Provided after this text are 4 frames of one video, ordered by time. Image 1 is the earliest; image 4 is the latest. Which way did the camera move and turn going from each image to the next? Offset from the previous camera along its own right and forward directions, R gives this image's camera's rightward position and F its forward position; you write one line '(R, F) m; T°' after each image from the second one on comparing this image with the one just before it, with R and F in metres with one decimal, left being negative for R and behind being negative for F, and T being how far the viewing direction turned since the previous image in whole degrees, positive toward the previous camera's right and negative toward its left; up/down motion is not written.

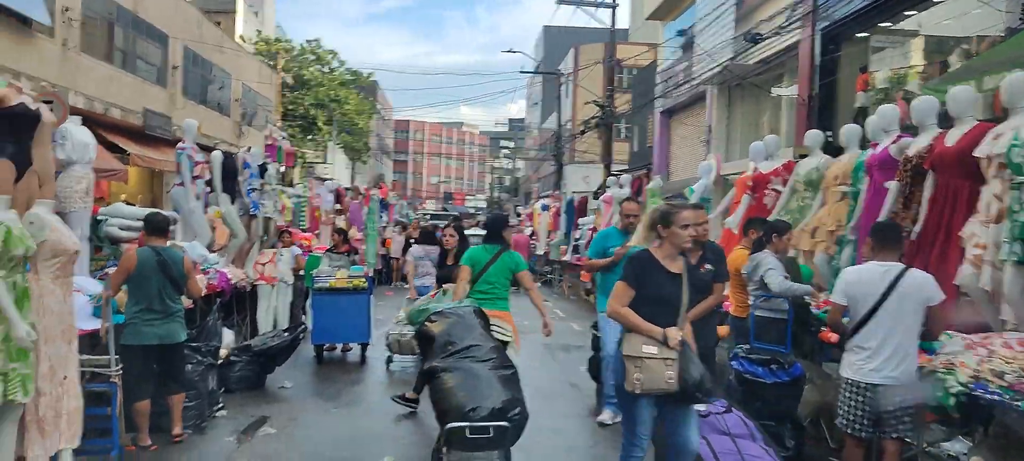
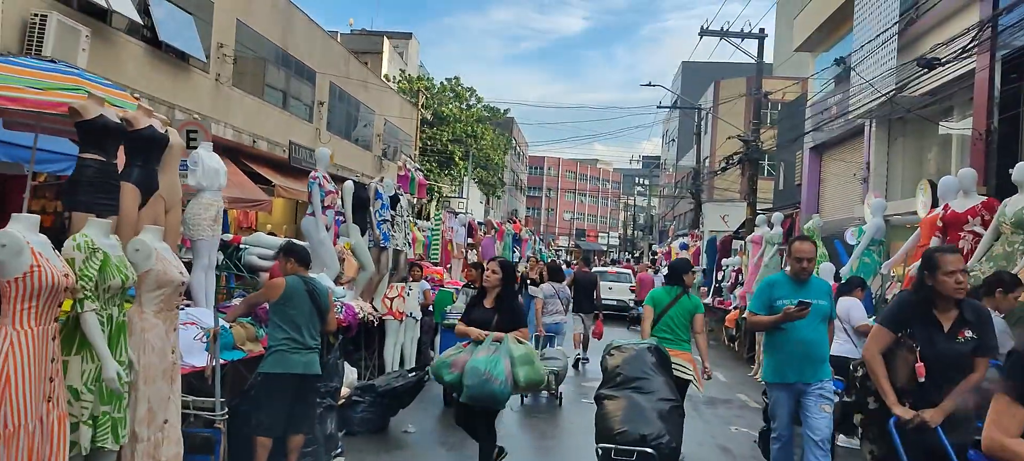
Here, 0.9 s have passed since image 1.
(-0.1, +0.7) m; -9°
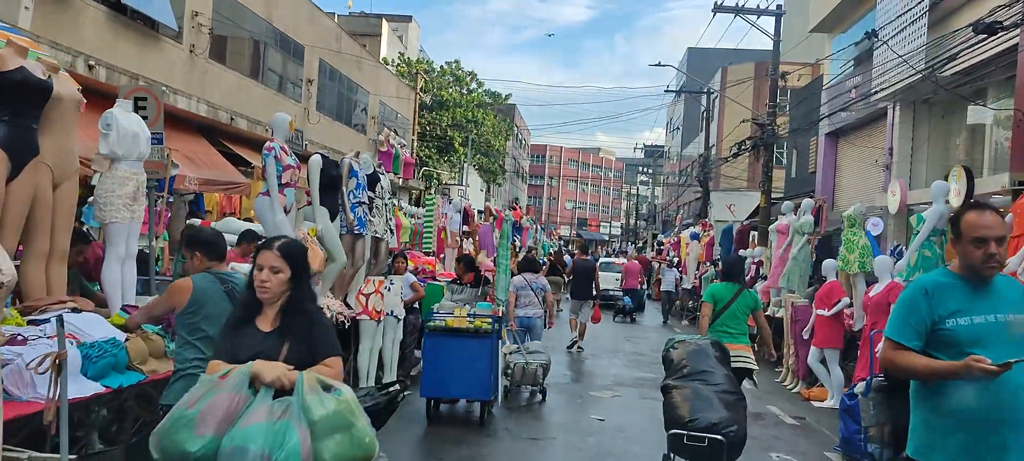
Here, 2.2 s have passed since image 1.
(0.0, +1.4) m; 0°
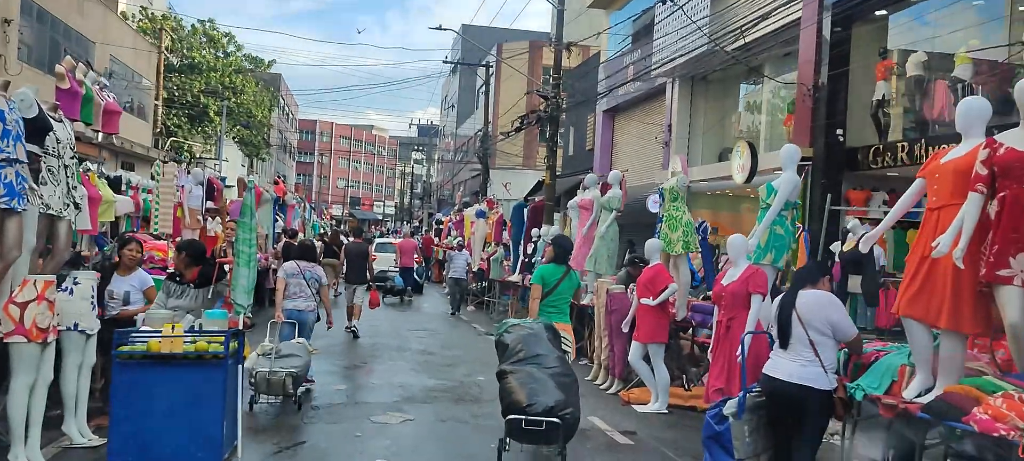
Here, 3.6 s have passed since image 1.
(+0.1, +2.1) m; +16°
